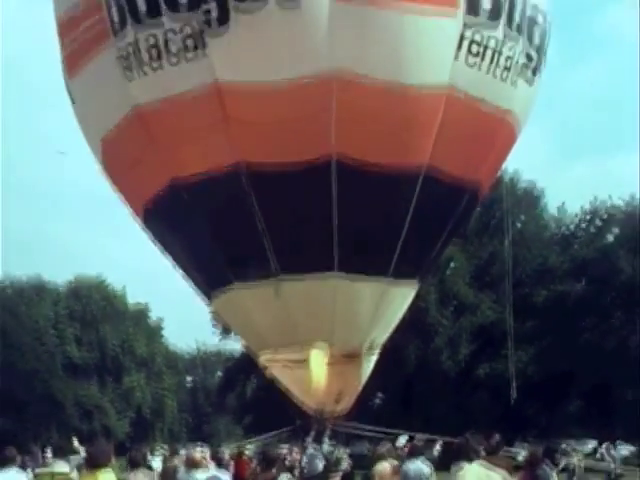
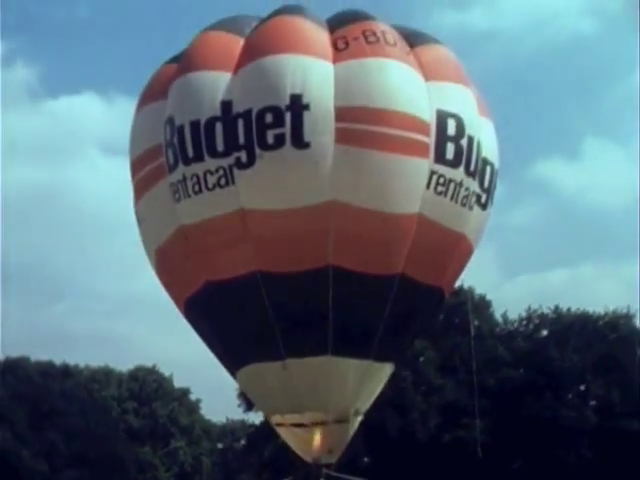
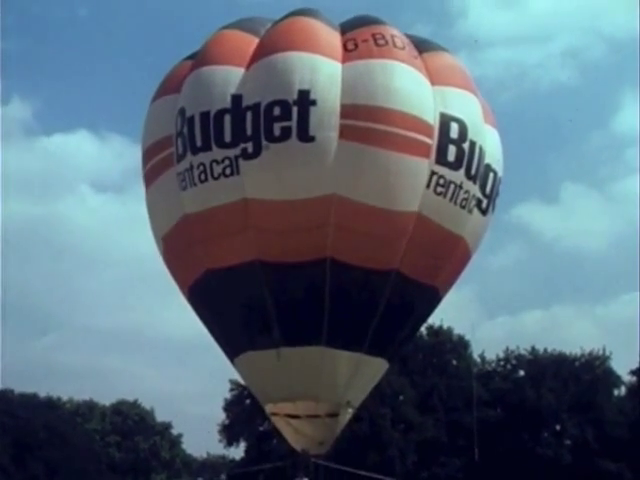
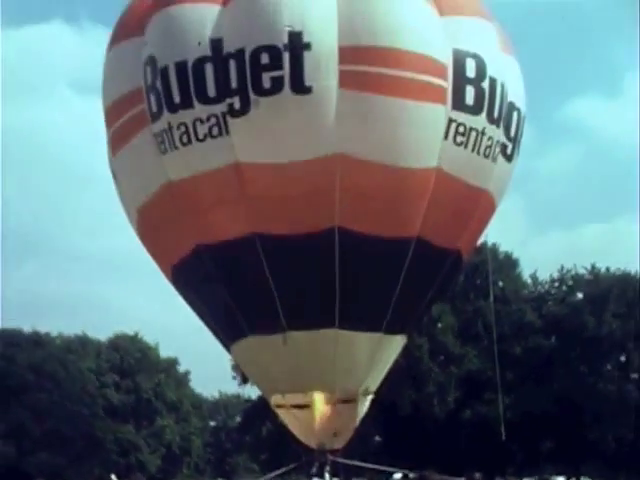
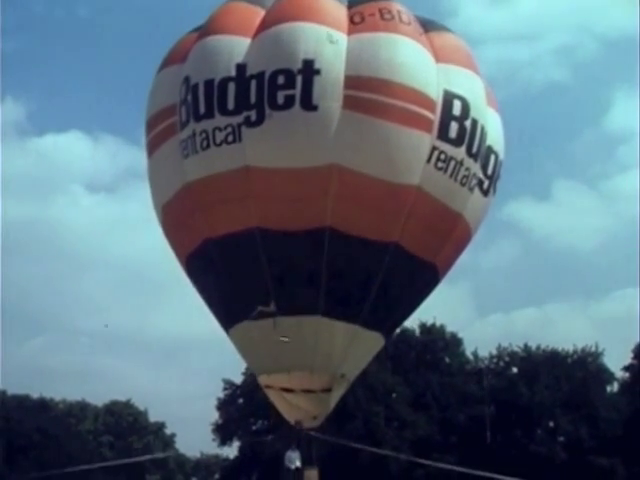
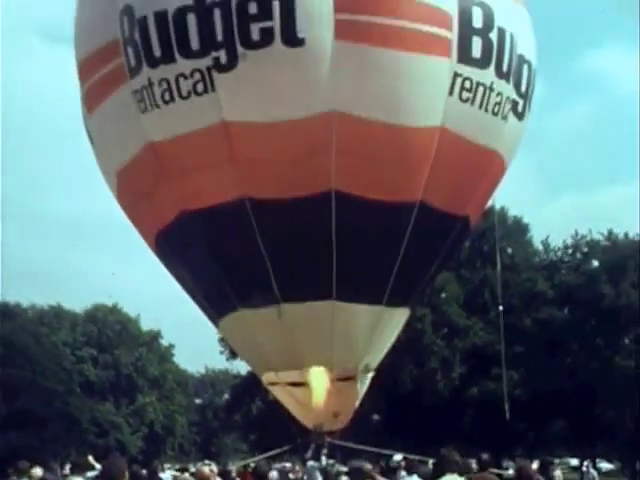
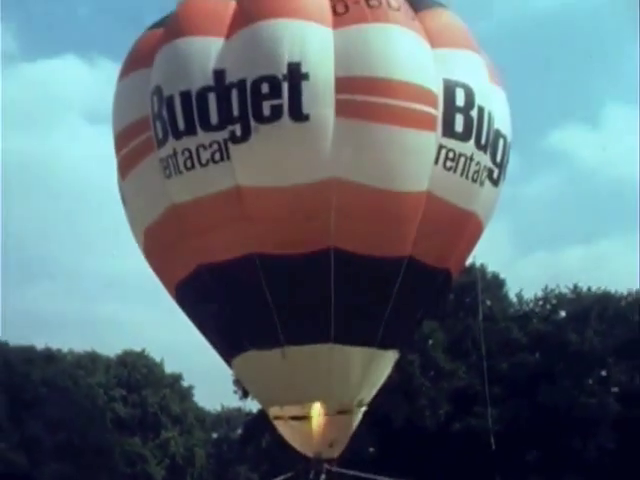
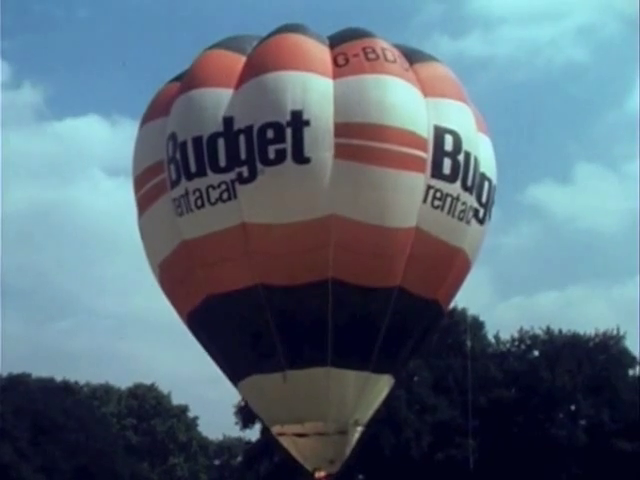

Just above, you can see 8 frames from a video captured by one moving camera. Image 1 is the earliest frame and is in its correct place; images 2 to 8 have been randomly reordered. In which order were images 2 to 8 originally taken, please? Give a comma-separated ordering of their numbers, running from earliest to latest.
6, 4, 7, 2, 8, 3, 5
